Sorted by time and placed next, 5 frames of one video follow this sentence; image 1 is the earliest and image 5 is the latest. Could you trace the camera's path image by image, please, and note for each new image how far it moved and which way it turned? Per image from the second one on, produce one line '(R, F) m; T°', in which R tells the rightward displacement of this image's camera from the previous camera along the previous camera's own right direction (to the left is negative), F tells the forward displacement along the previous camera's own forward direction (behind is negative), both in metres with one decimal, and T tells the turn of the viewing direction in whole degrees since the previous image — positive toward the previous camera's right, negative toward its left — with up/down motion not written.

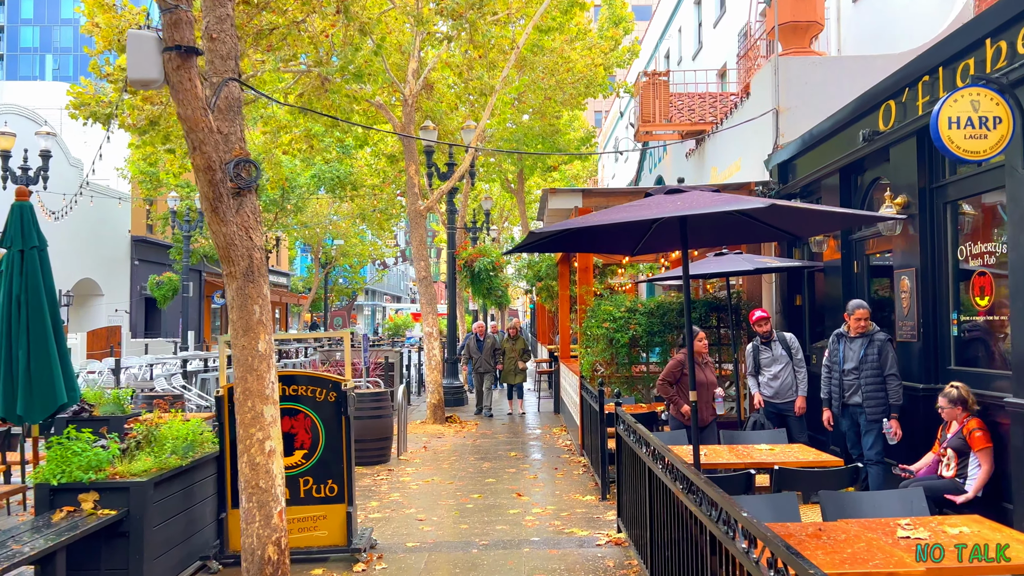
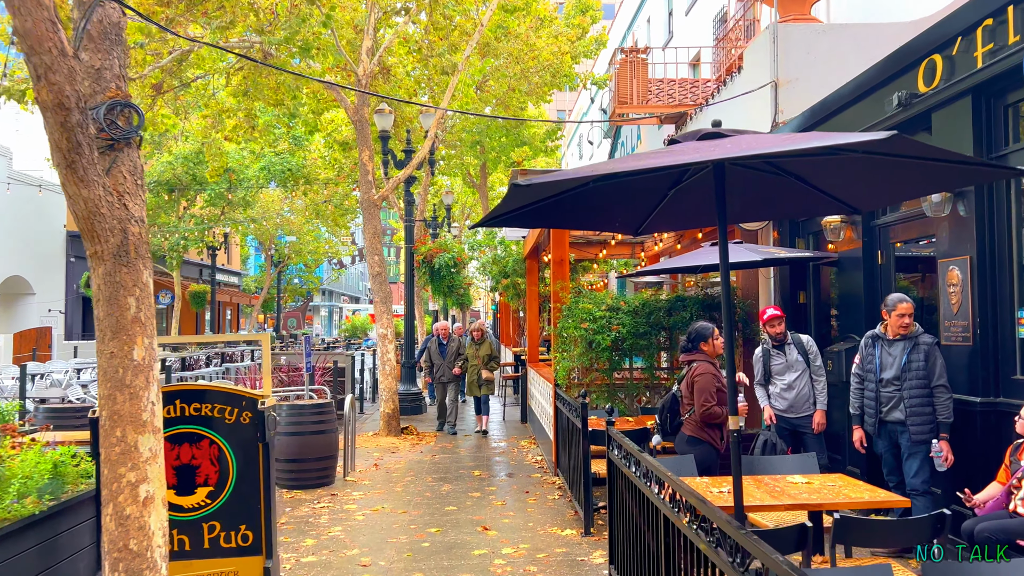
(0.0, +1.3) m; +3°
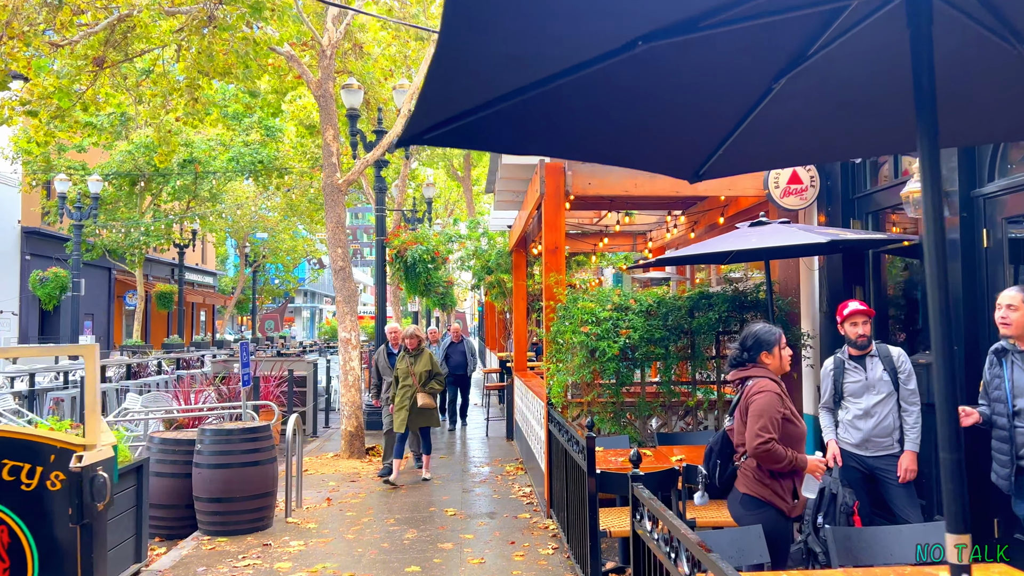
(0.0, +1.8) m; +1°
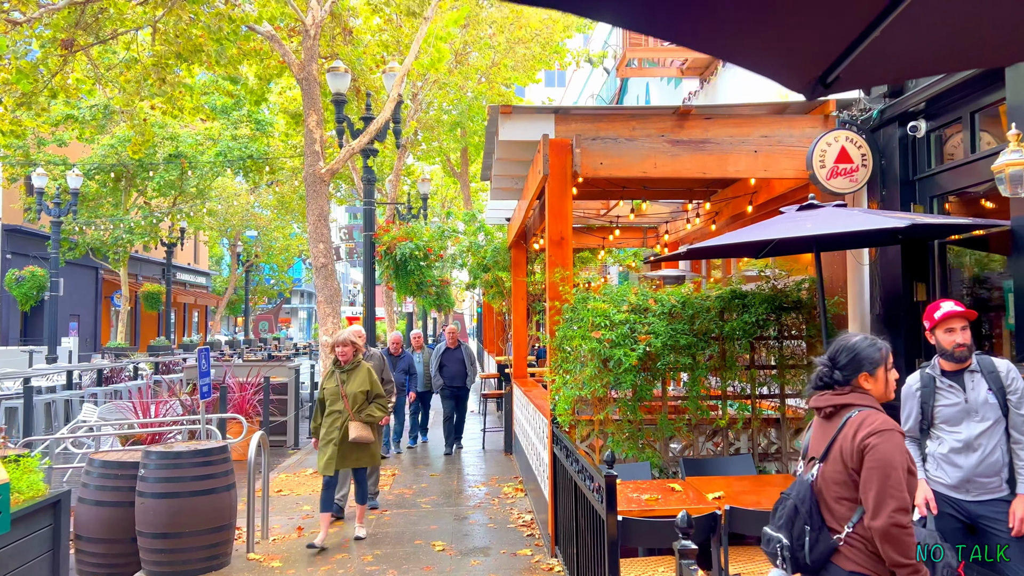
(0.0, +1.1) m; 0°
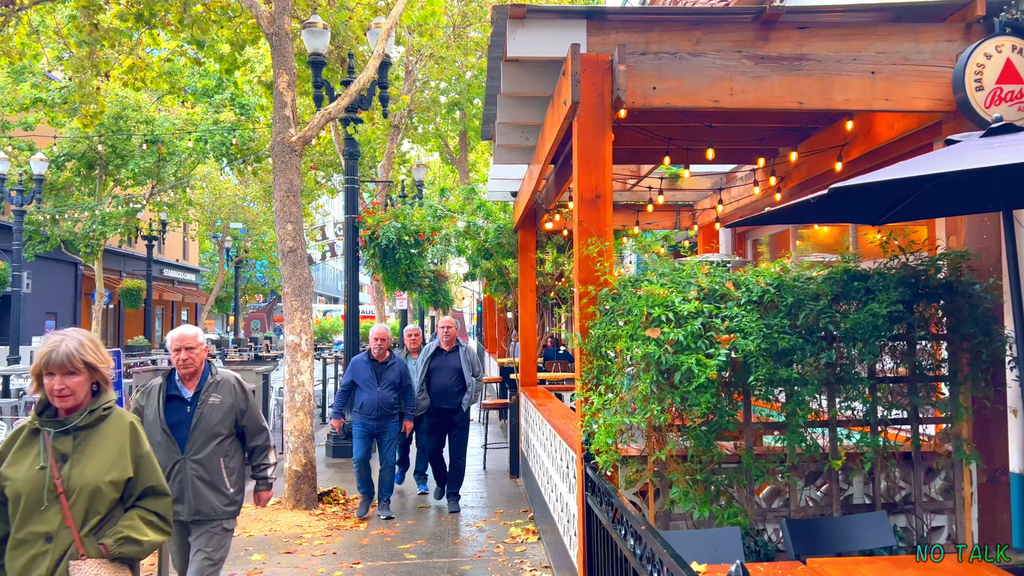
(-0.1, +1.8) m; 0°
